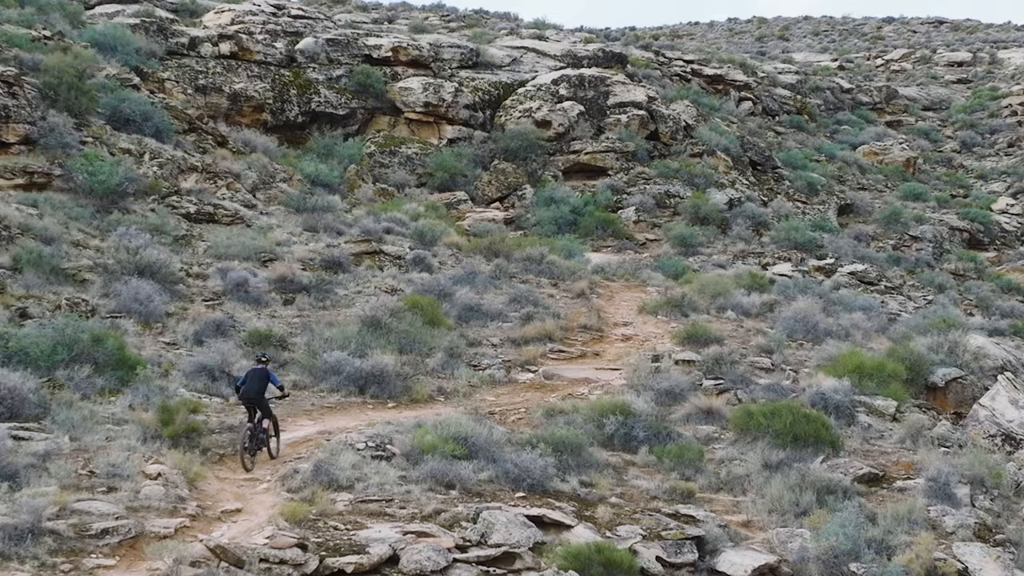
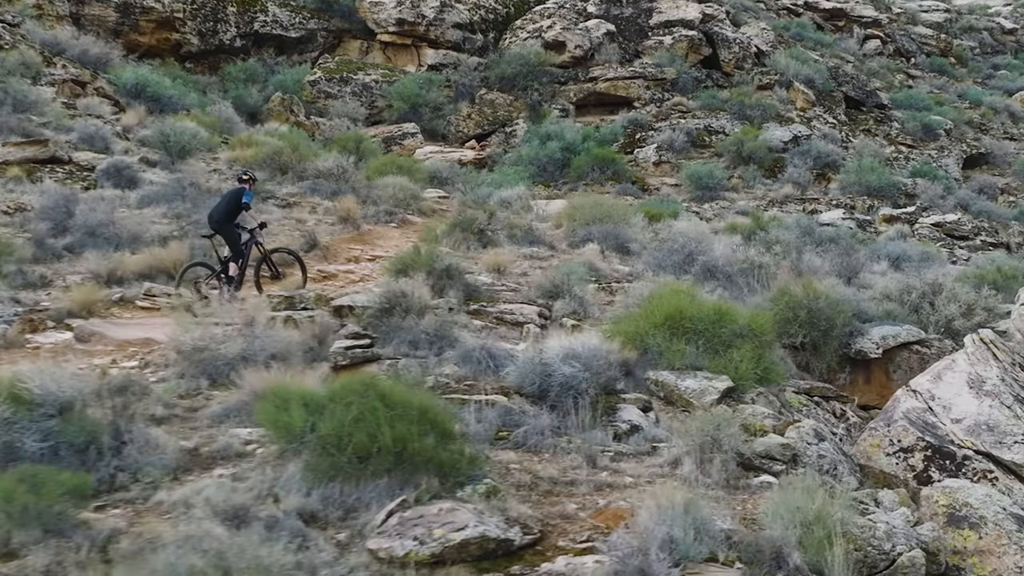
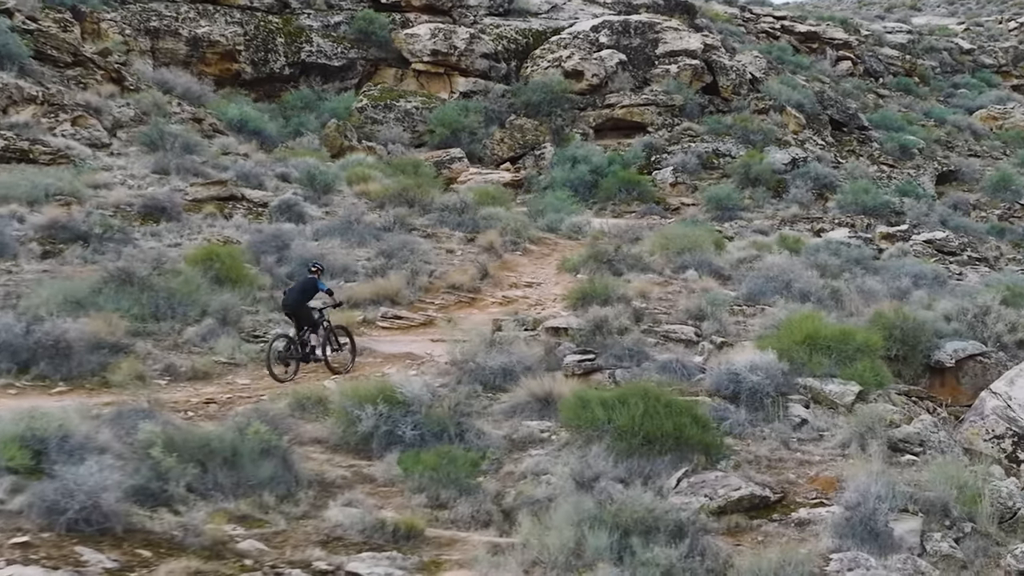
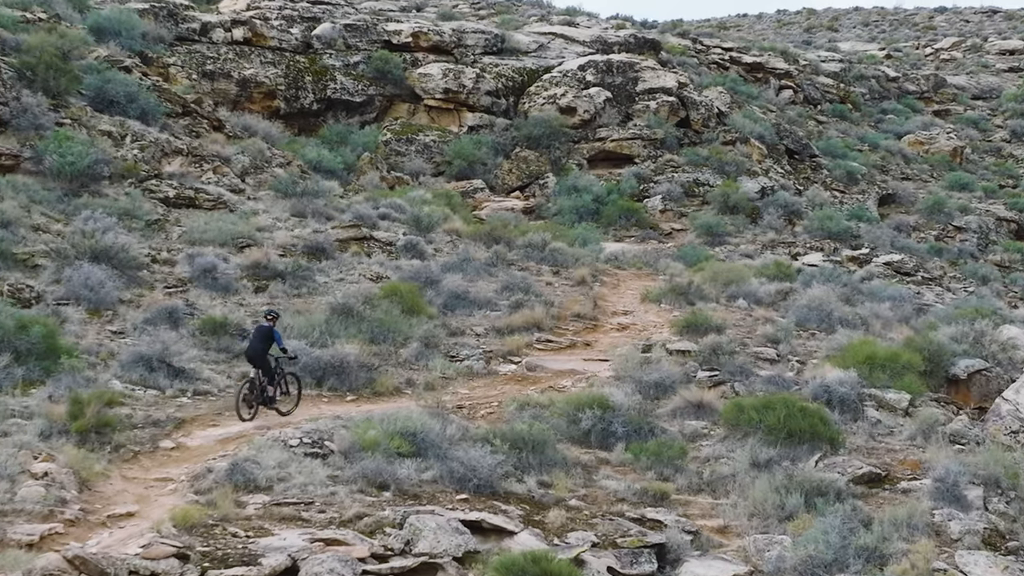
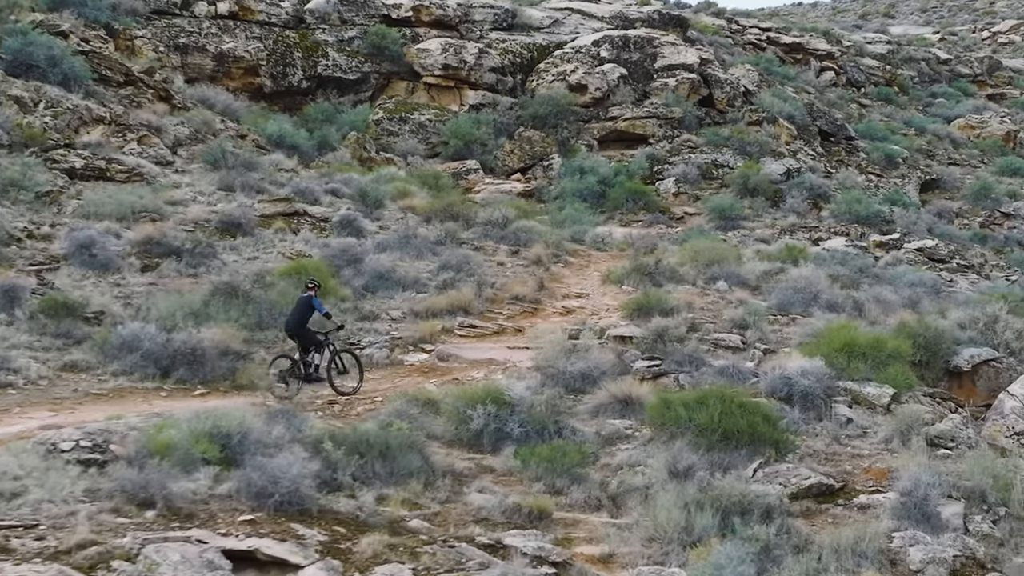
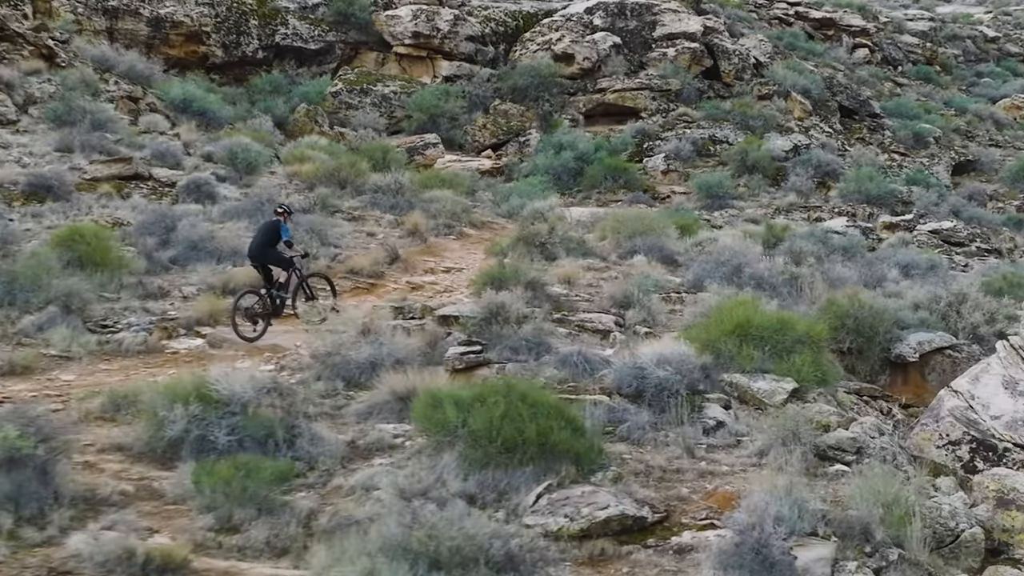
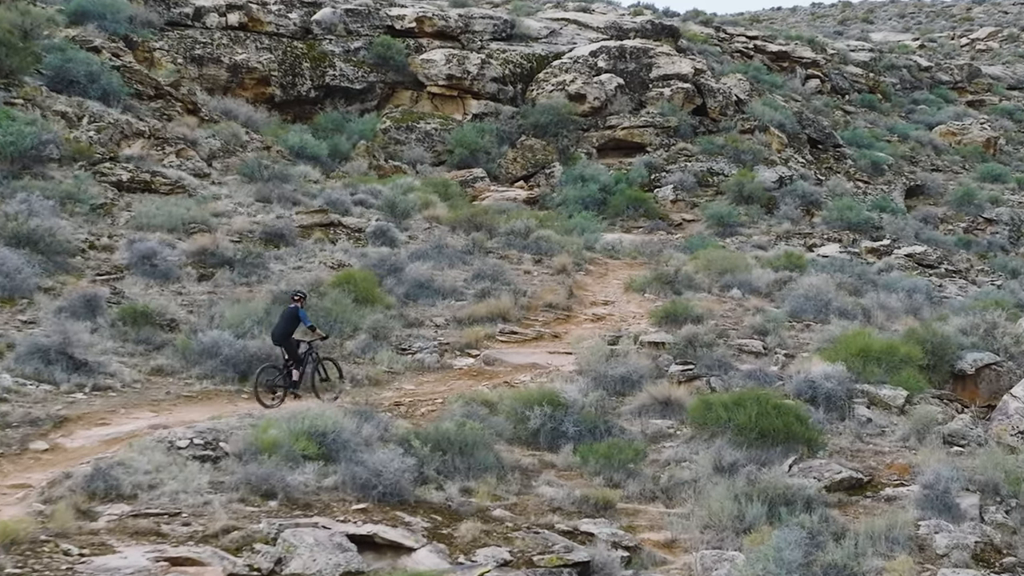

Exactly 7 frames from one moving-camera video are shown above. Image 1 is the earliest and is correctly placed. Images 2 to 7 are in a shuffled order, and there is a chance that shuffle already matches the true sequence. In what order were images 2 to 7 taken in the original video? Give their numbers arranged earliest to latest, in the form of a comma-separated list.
4, 7, 5, 3, 6, 2
